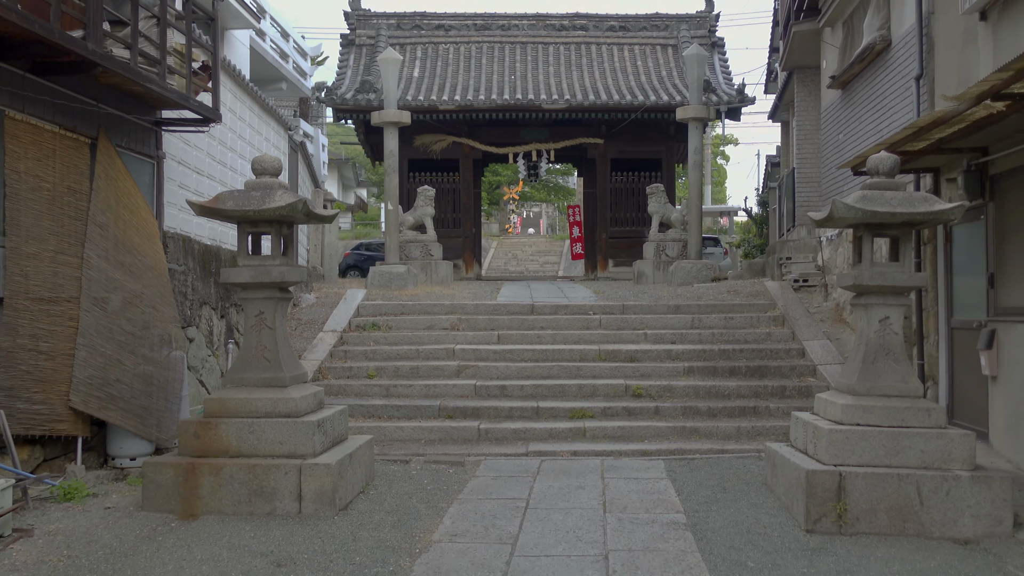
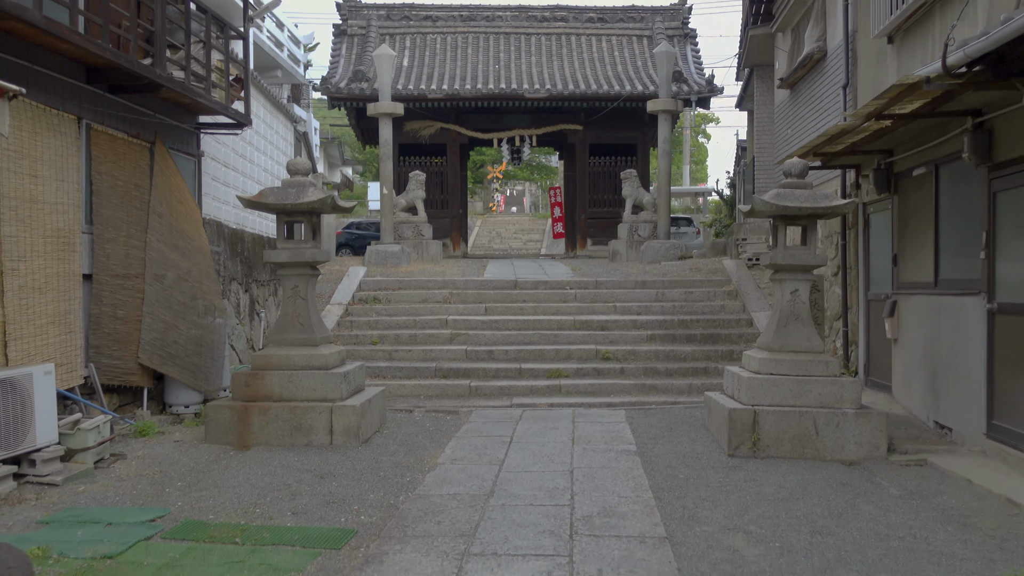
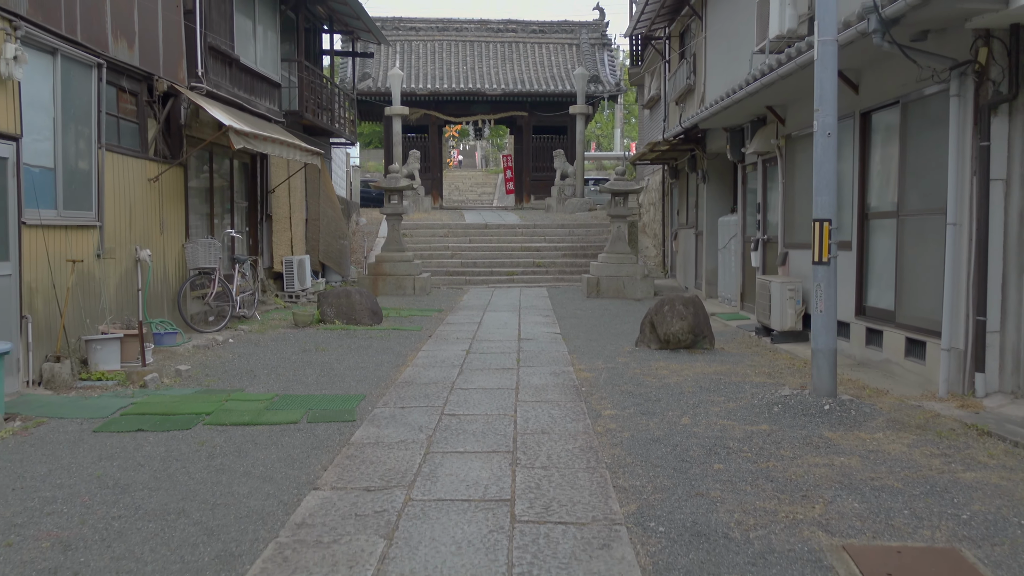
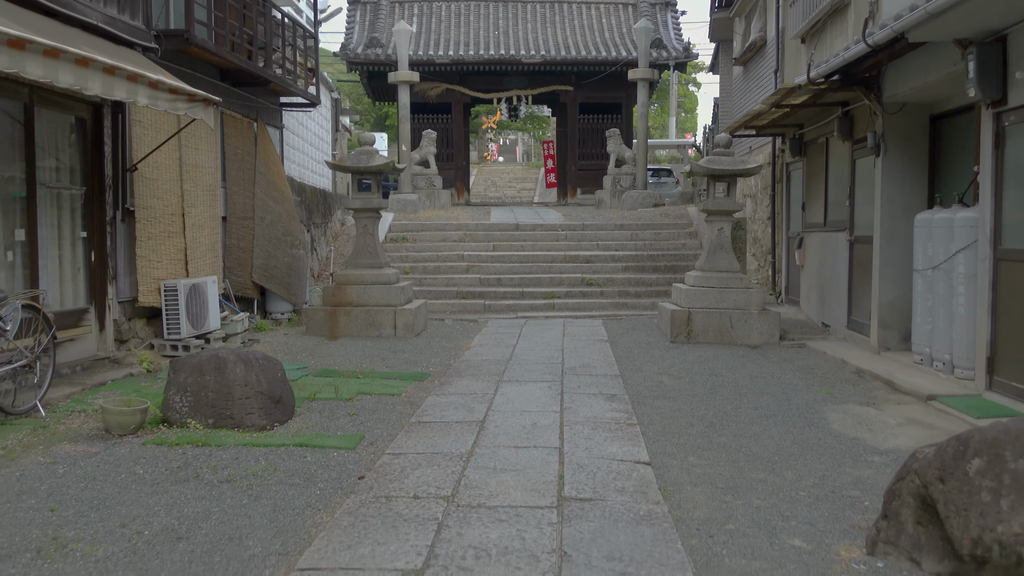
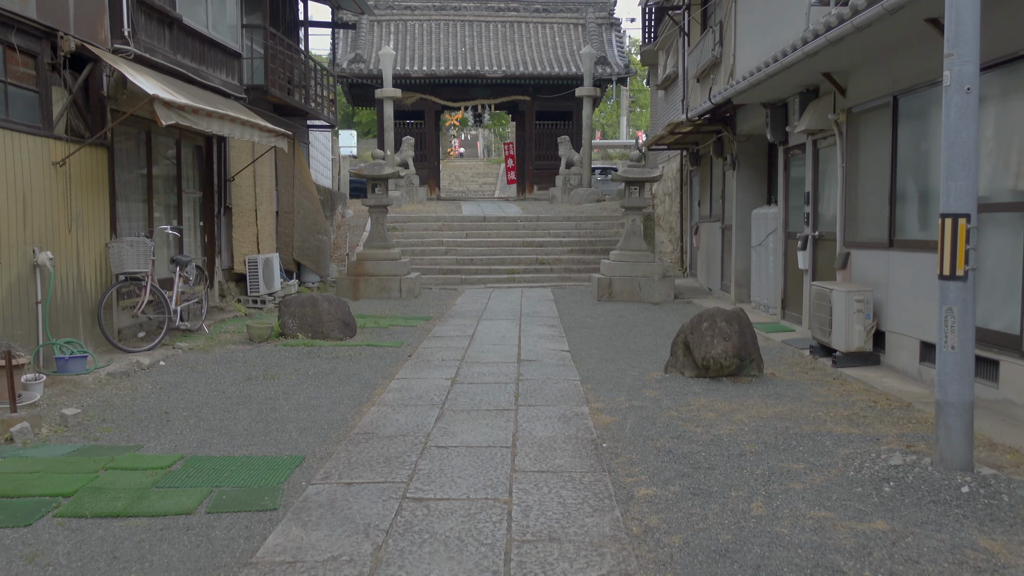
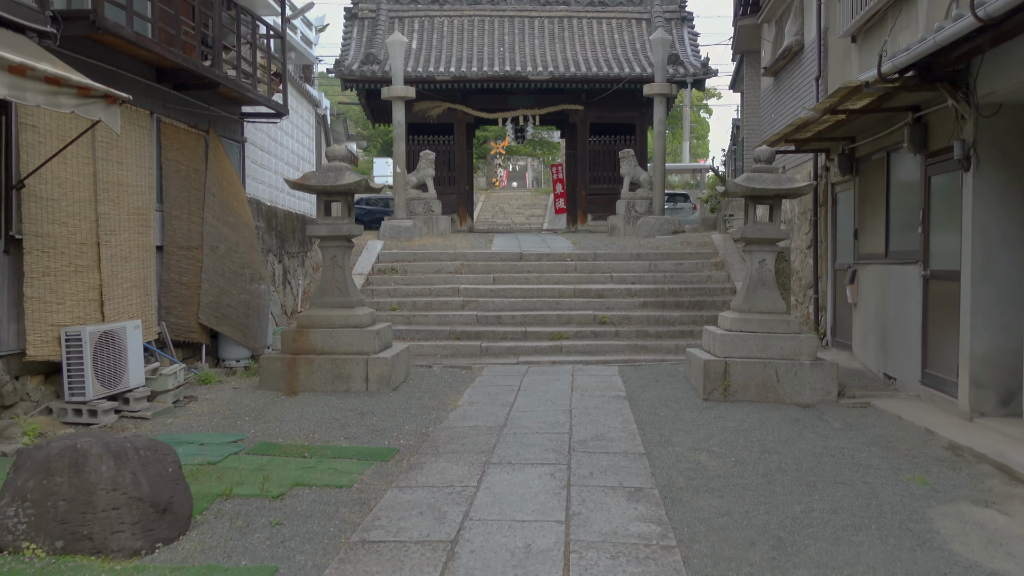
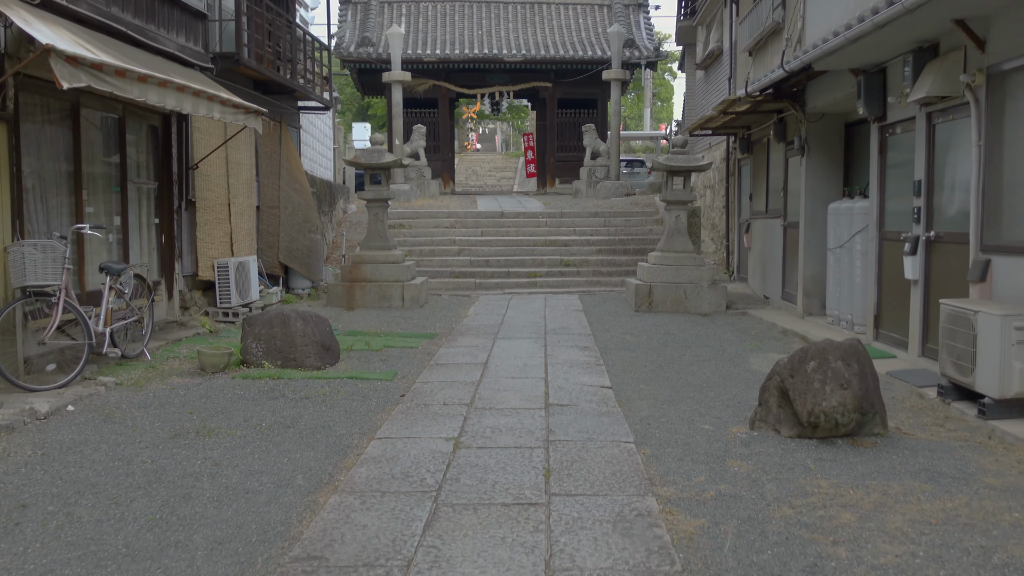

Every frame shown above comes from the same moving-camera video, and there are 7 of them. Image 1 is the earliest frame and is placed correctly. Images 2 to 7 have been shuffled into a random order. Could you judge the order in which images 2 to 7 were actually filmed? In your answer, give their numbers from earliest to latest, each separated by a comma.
2, 6, 4, 7, 5, 3
